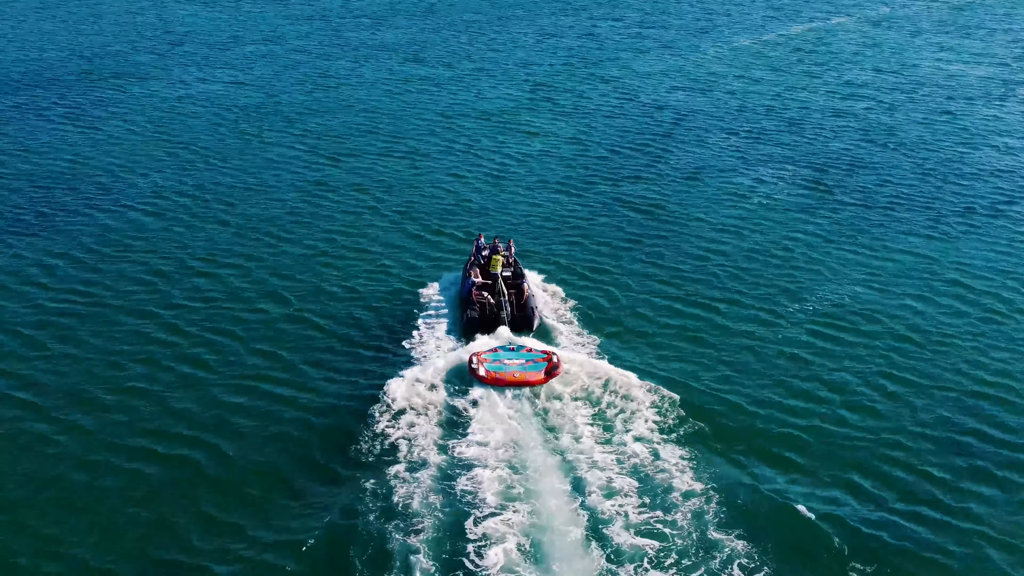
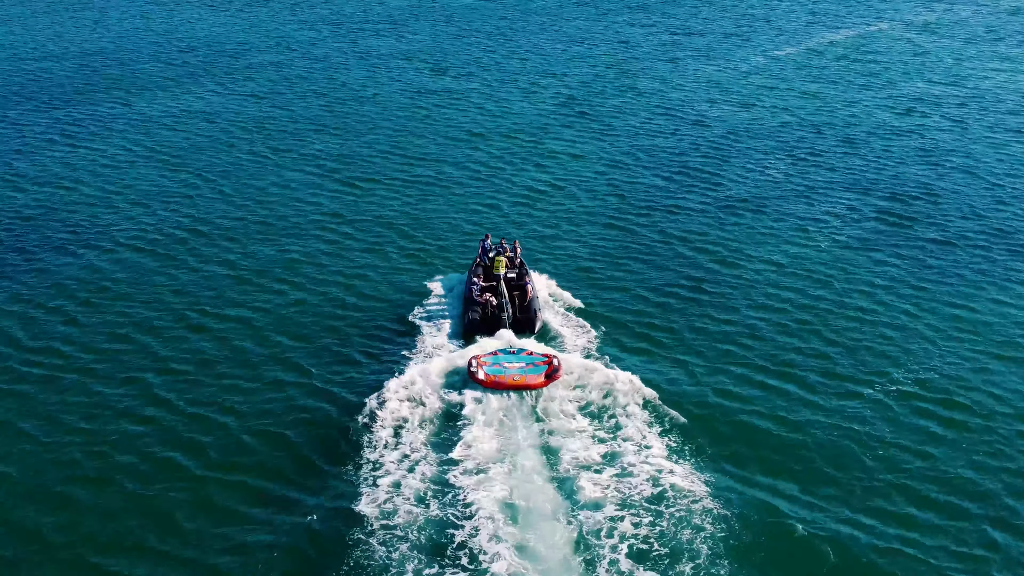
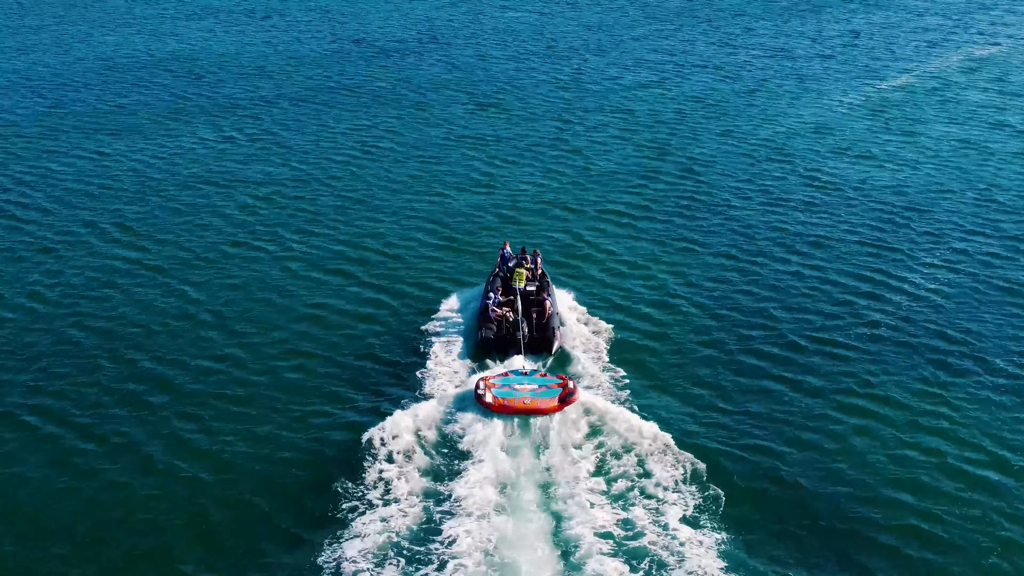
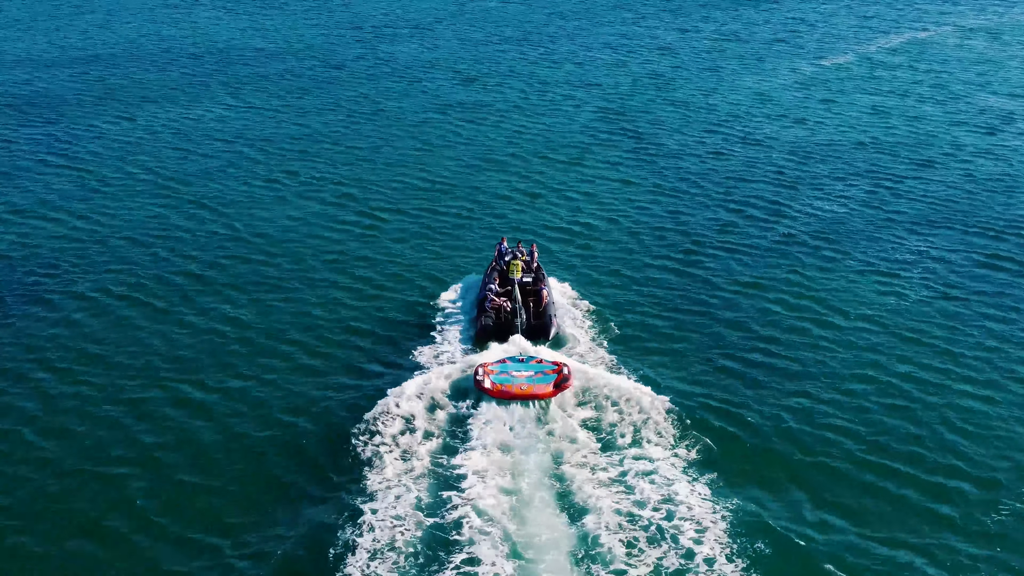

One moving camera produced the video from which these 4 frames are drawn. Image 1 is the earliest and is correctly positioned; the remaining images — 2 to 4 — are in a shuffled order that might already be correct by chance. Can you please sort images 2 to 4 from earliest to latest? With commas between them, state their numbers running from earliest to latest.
2, 4, 3
